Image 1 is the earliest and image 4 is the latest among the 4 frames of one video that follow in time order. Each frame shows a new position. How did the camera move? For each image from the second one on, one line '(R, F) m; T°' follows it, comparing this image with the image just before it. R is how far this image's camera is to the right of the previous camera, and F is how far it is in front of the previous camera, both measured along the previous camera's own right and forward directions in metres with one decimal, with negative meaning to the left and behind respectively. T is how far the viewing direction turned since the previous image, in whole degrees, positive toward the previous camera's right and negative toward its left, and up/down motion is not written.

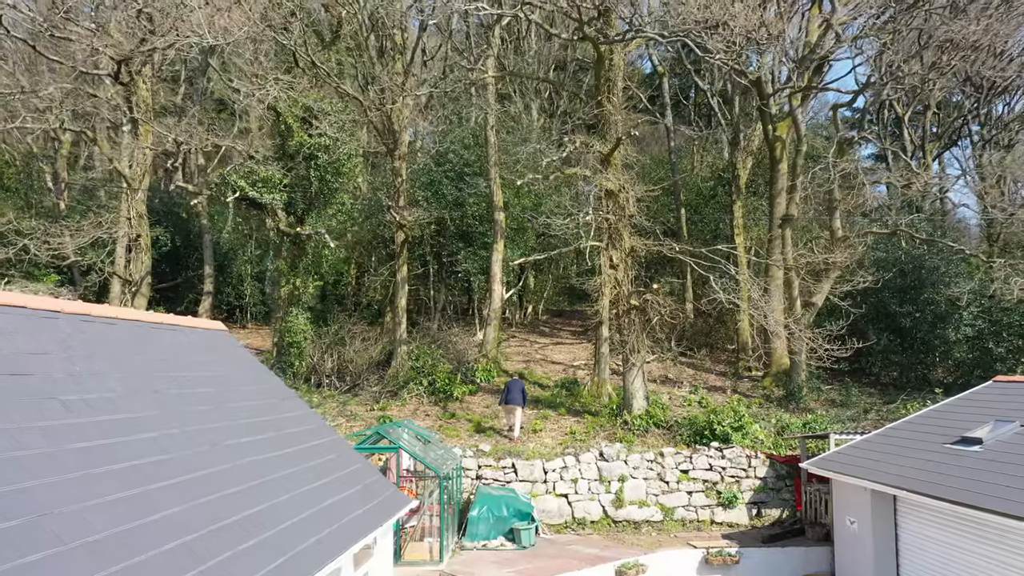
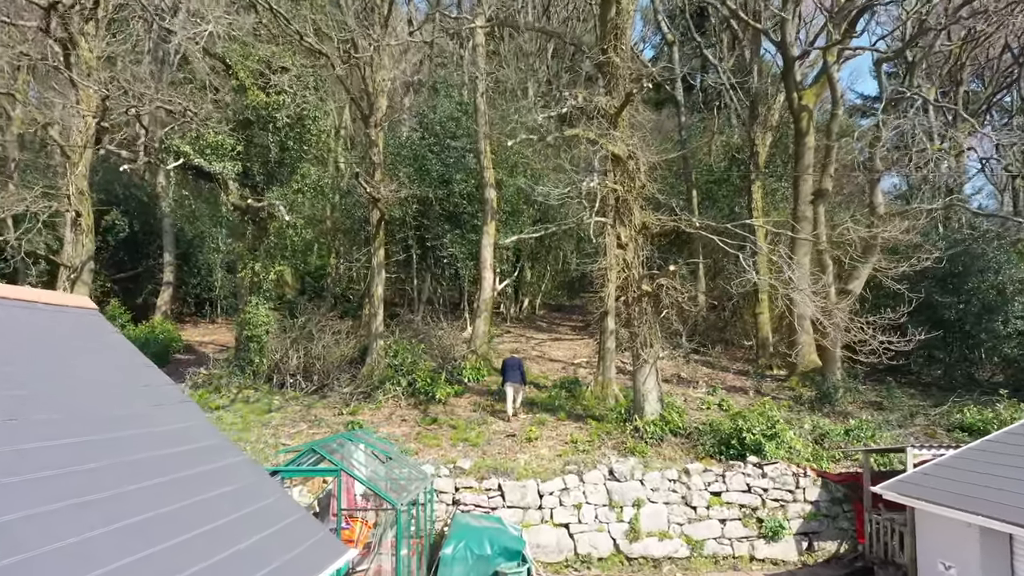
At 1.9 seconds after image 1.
(+0.1, +2.1) m; 0°
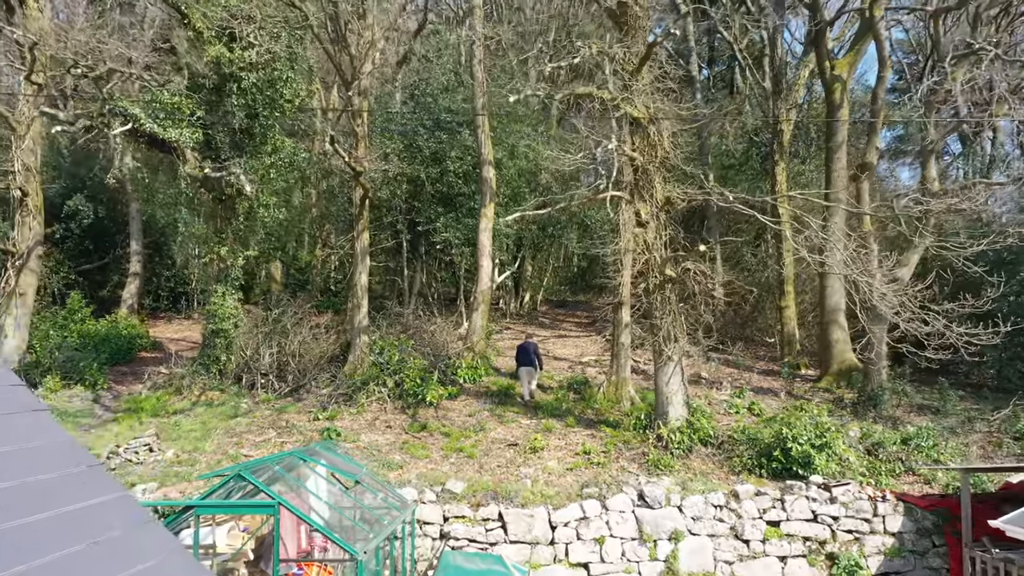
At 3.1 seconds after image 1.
(0.0, +1.7) m; 0°
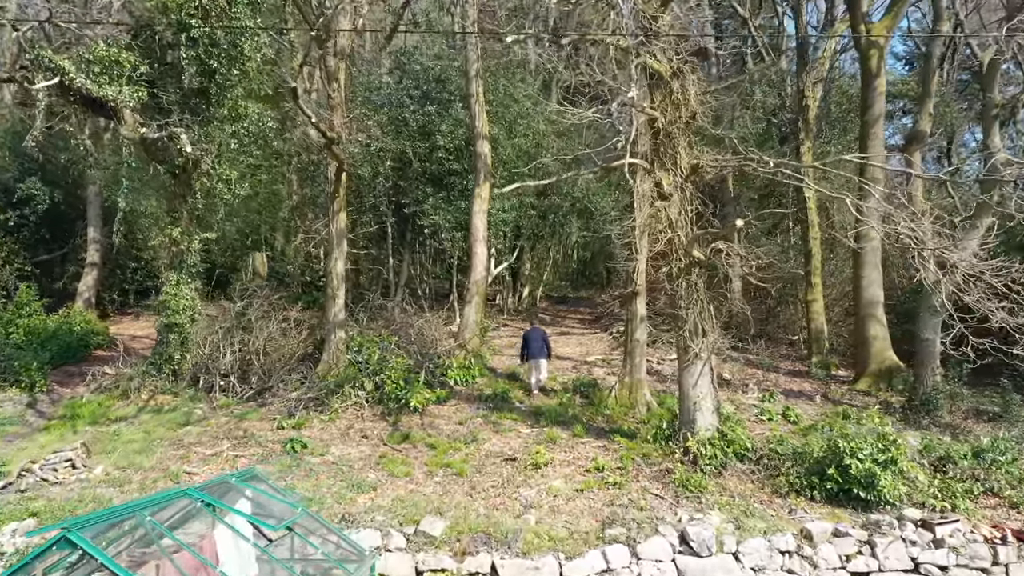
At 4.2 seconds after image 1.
(0.0, +1.6) m; 0°
